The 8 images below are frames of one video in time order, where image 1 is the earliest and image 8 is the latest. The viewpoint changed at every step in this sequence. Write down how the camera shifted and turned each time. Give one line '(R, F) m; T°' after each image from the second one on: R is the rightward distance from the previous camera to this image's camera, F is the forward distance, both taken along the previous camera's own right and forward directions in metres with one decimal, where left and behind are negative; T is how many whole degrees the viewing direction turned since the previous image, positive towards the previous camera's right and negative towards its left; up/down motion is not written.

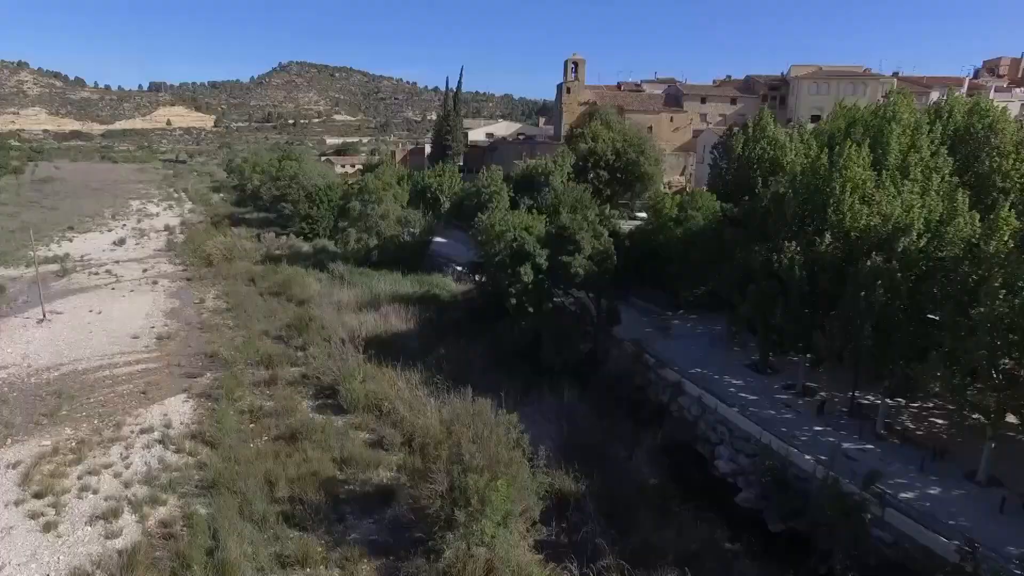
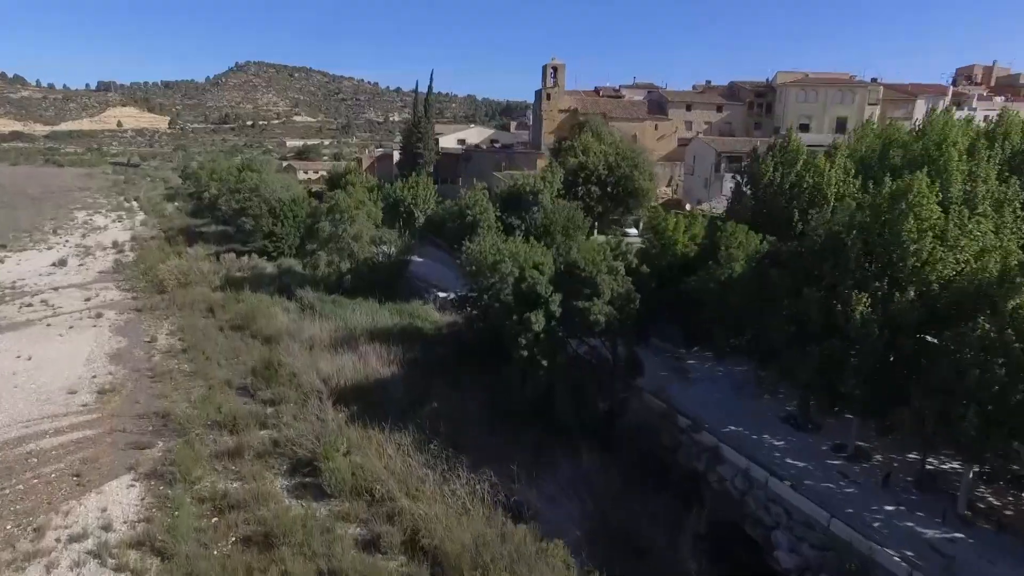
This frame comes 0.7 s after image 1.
(-1.1, +2.6) m; +3°
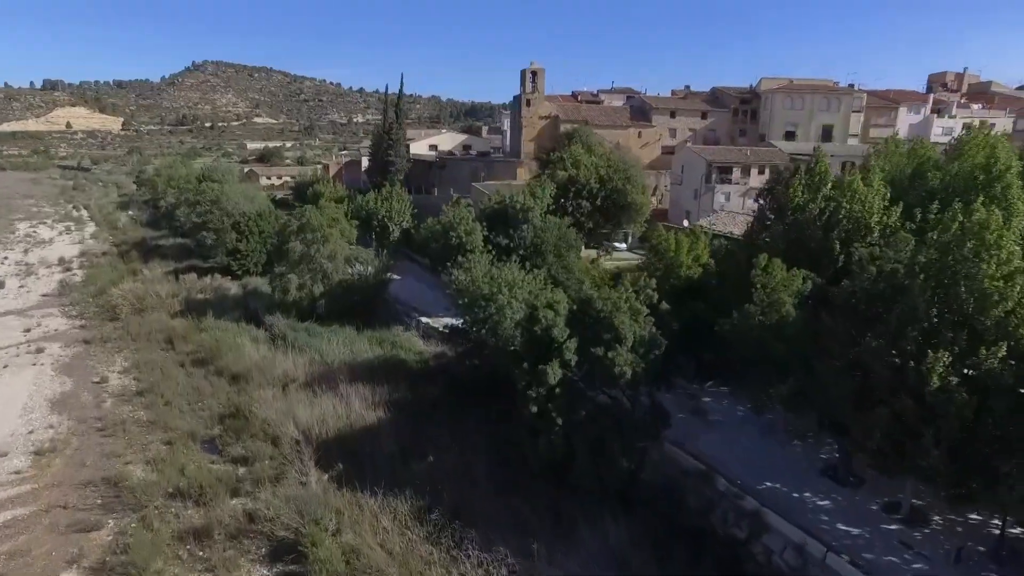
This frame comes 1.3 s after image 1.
(-1.0, +2.1) m; +3°
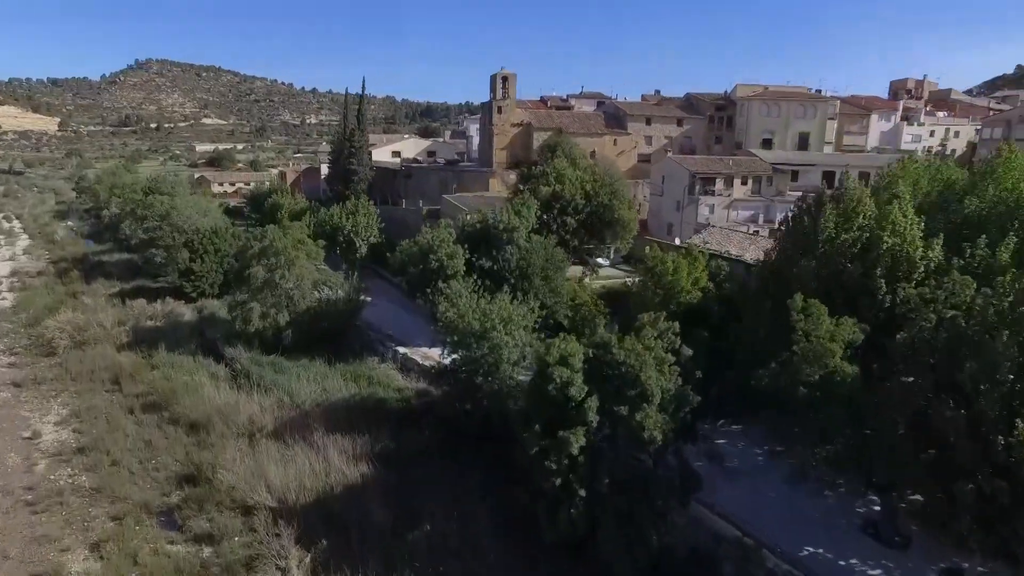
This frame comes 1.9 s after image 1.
(-1.1, +1.9) m; +4°
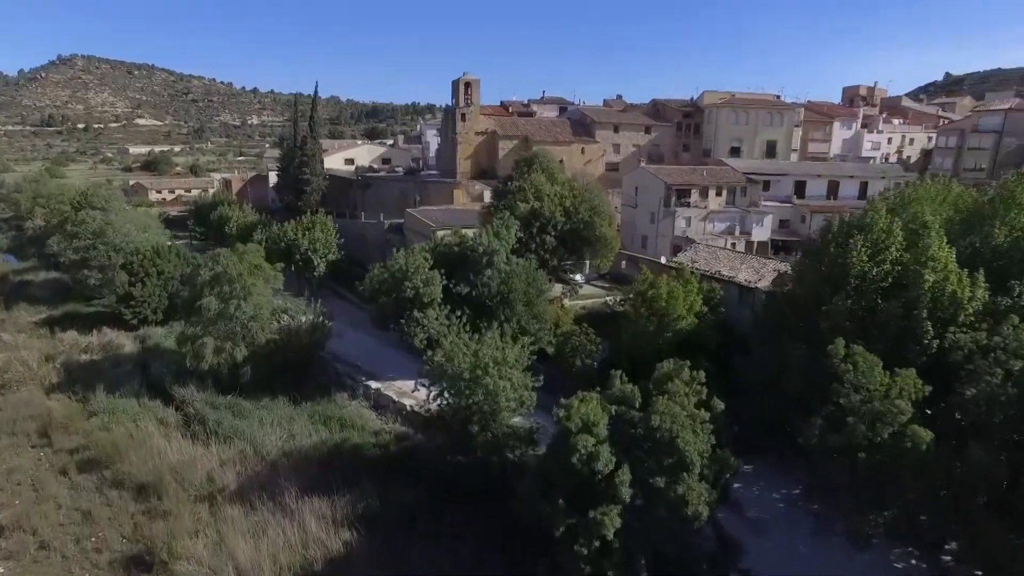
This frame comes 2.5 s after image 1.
(-1.2, +1.8) m; +5°
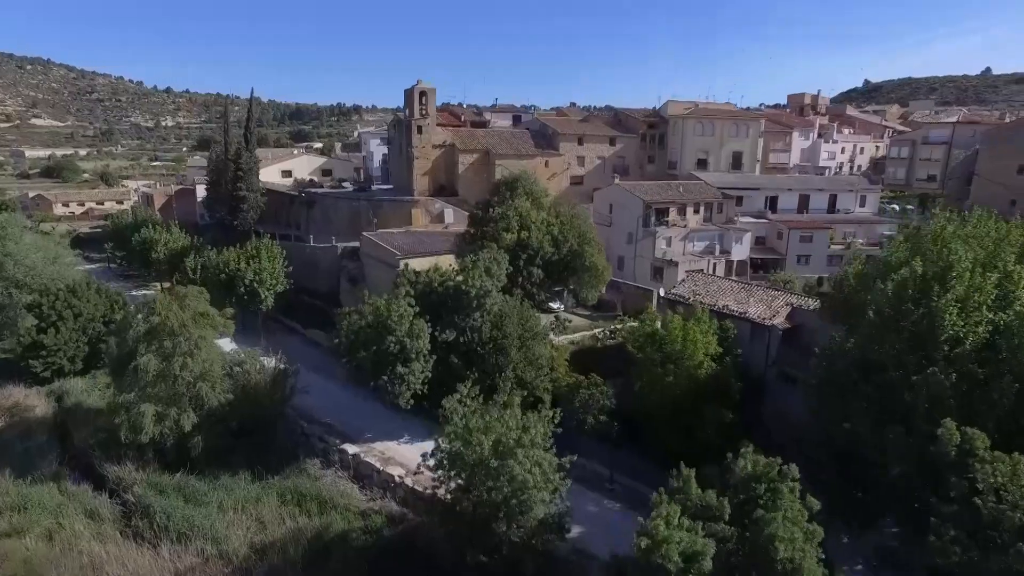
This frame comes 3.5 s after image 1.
(-2.1, +2.7) m; +6°
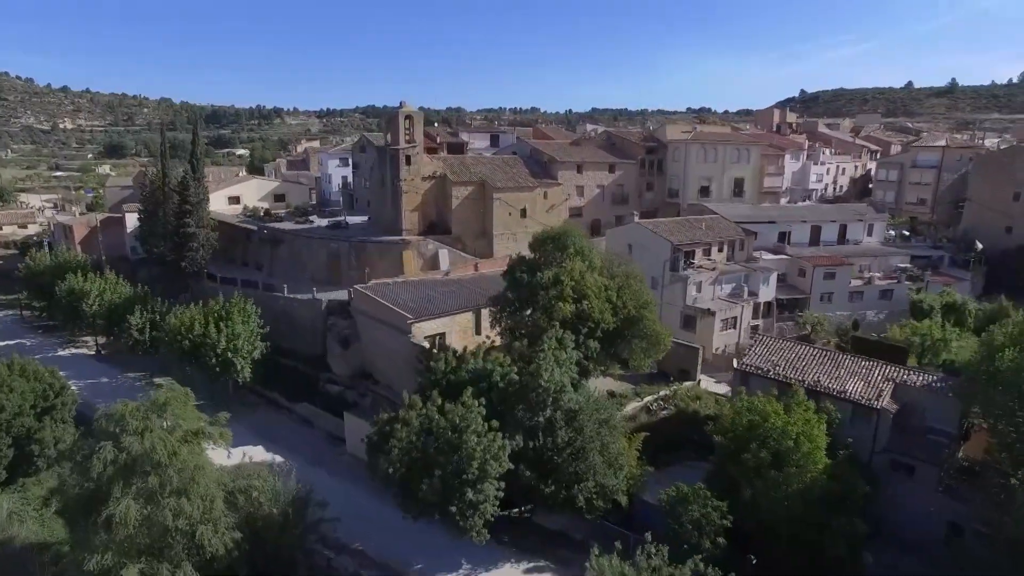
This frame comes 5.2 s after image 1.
(-4.2, +4.1) m; +7°
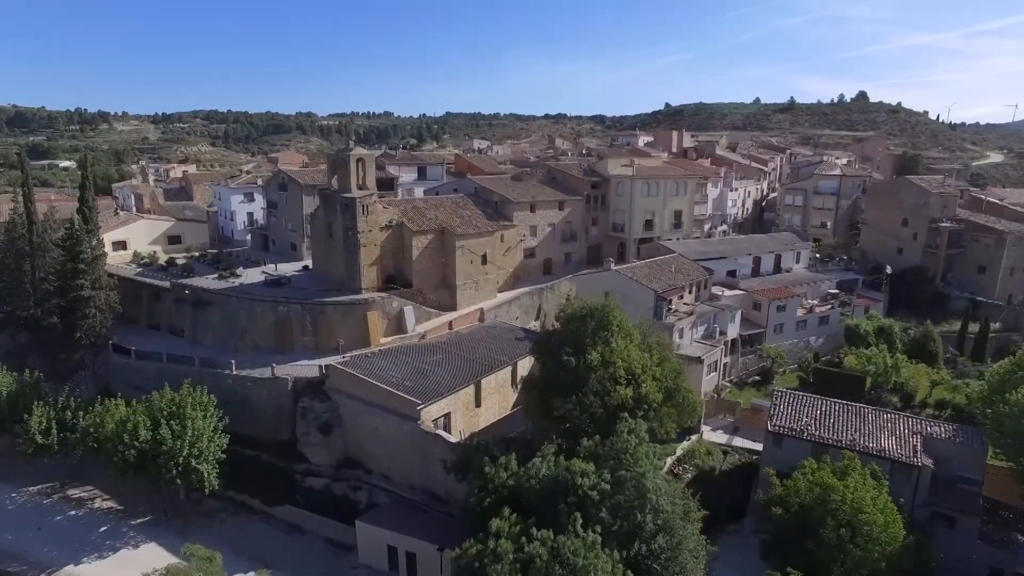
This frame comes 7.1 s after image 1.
(-5.6, +2.4) m; +13°
